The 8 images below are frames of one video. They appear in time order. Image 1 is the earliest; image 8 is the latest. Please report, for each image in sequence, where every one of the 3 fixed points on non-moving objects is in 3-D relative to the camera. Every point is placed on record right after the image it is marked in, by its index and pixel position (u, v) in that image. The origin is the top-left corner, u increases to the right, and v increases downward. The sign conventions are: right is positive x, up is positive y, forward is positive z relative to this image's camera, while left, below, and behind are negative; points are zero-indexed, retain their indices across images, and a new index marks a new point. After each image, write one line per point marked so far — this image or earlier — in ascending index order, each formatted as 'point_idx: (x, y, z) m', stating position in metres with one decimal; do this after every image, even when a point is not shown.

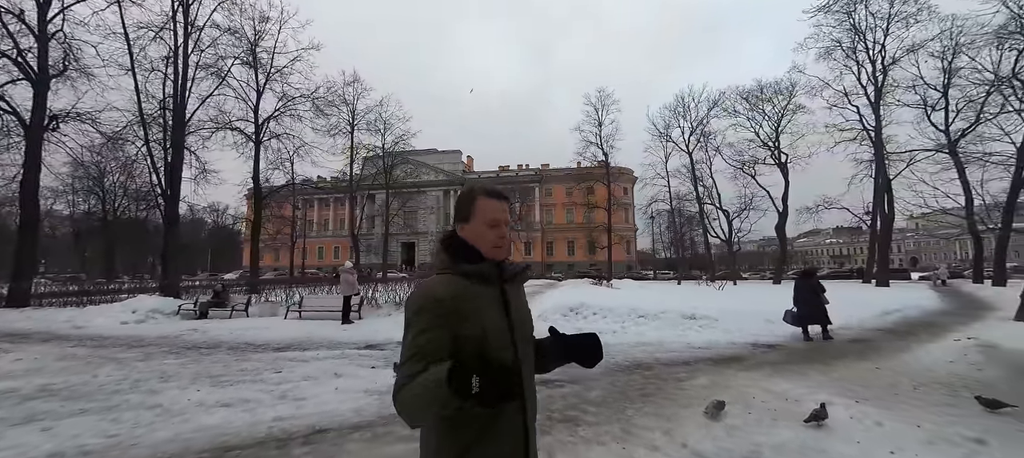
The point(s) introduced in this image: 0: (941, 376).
0: (+5.3, -1.8, +6.1) m
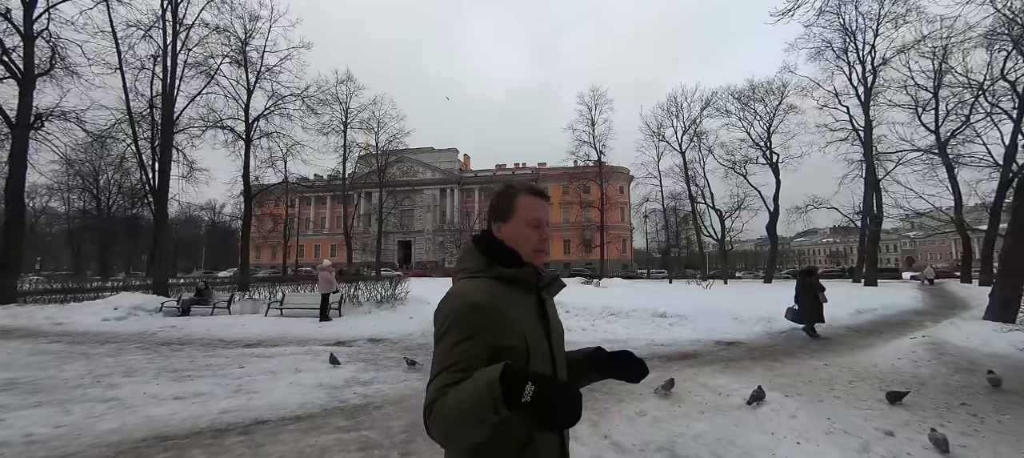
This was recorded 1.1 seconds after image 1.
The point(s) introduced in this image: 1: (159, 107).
0: (+5.2, -1.8, +6.1) m
1: (-14.9, +5.2, +18.7) m
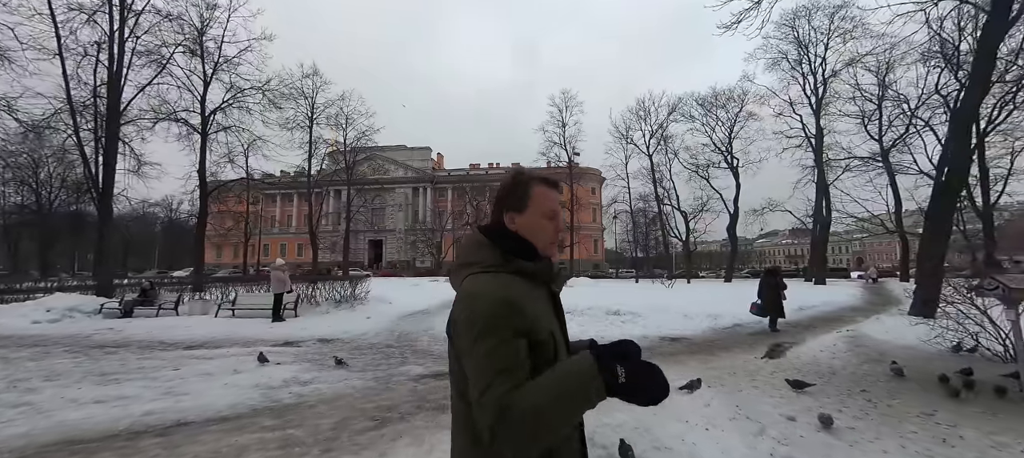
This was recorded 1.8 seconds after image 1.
0: (+4.4, -1.9, +6.5) m
1: (-16.4, +5.4, +17.8) m
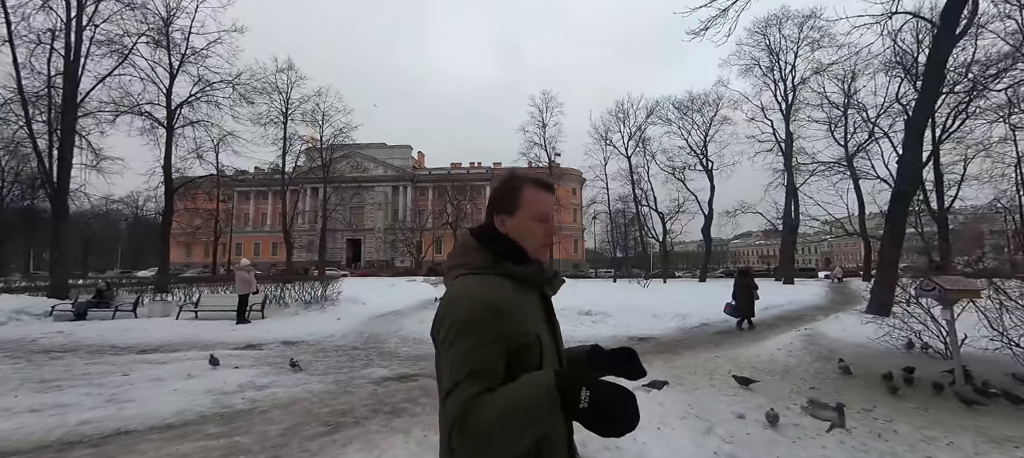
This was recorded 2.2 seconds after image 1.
0: (+3.9, -1.9, +6.6) m
1: (-17.4, +5.5, +17.0) m
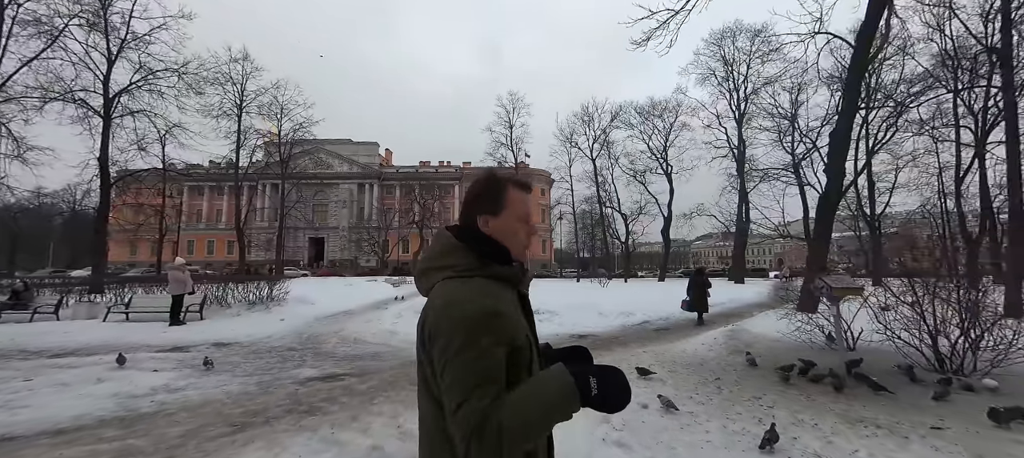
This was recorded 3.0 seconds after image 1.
0: (+2.8, -2.0, +7.0) m
1: (-19.1, +5.6, +15.7) m
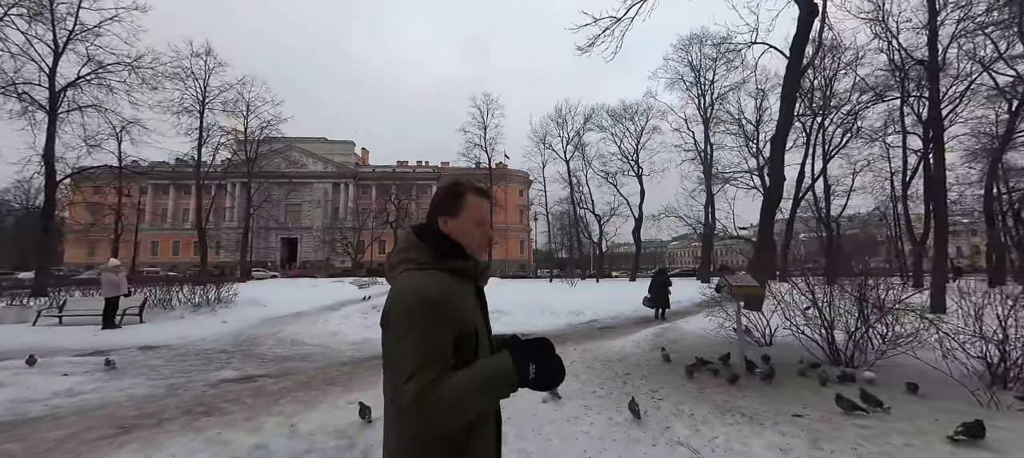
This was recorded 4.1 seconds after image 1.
0: (+1.7, -2.0, +7.2) m
1: (-20.6, +5.7, +14.8) m
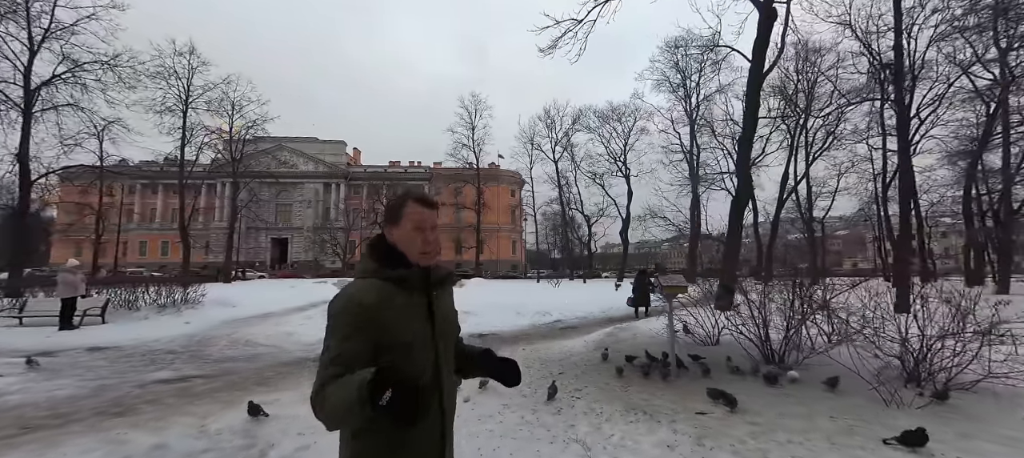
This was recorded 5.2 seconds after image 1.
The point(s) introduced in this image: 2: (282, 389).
0: (+0.8, -2.0, +7.3) m
1: (-21.6, +5.7, +14.6) m
2: (-2.6, -1.8, +5.0) m
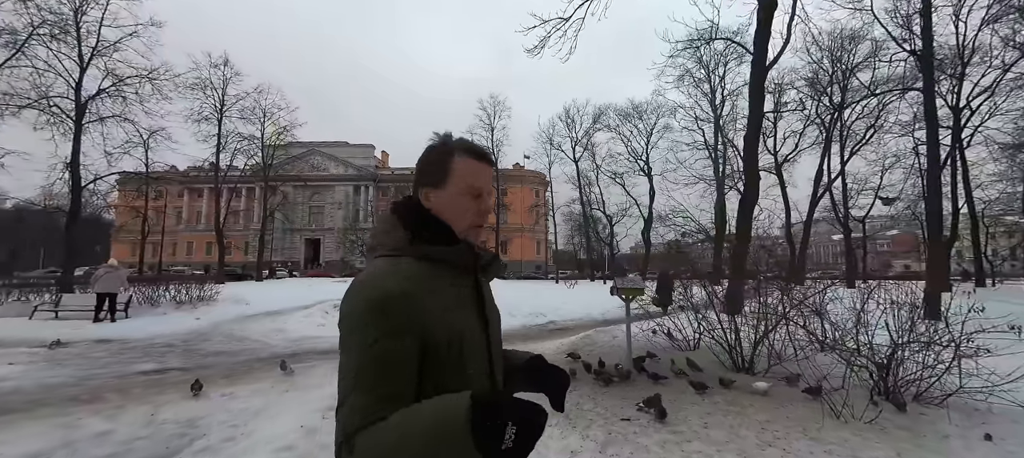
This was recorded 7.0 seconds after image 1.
0: (+0.4, -2.0, +7.3) m
1: (-21.5, +5.6, +16.2) m
2: (-3.2, -1.8, +5.2) m
